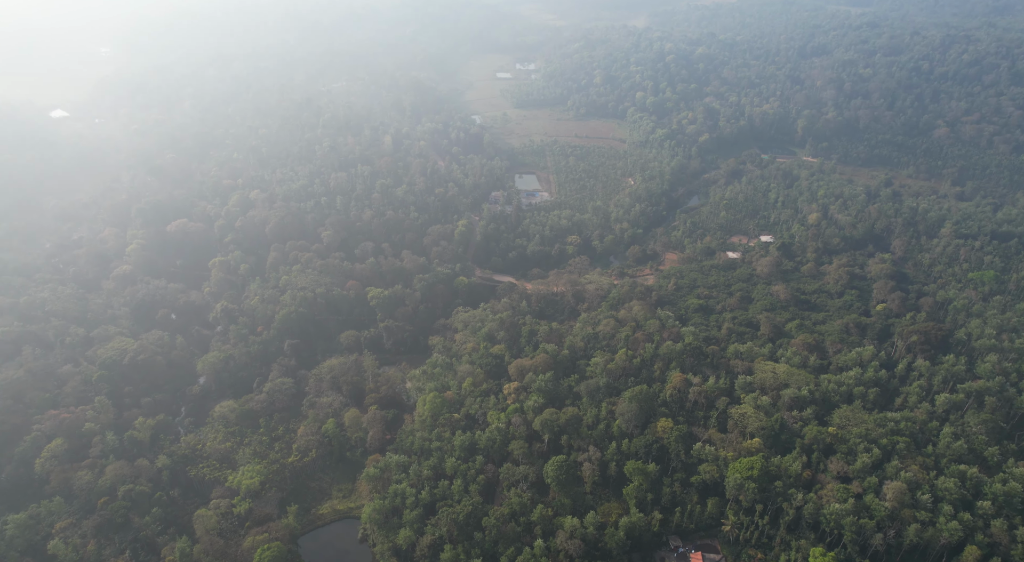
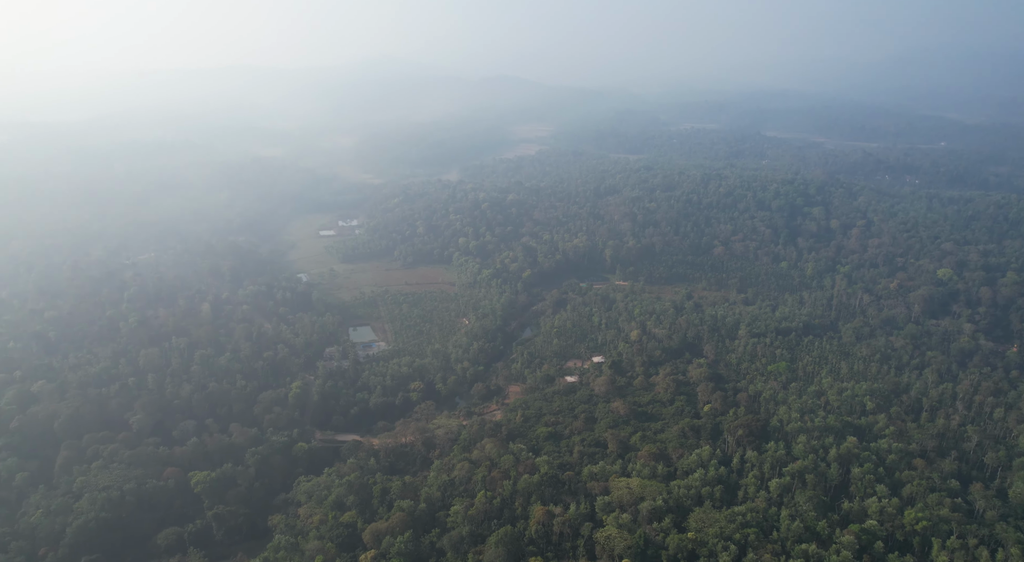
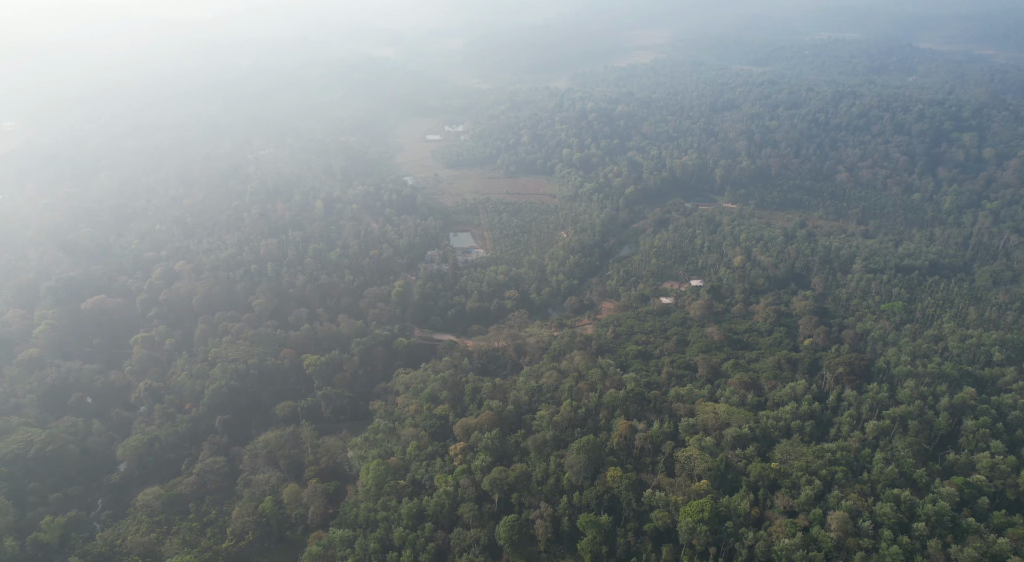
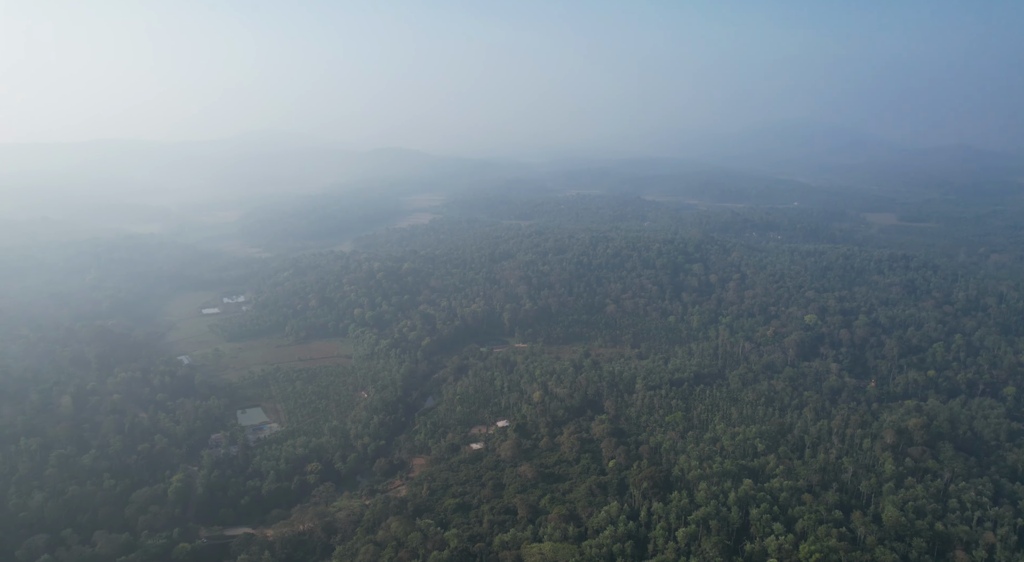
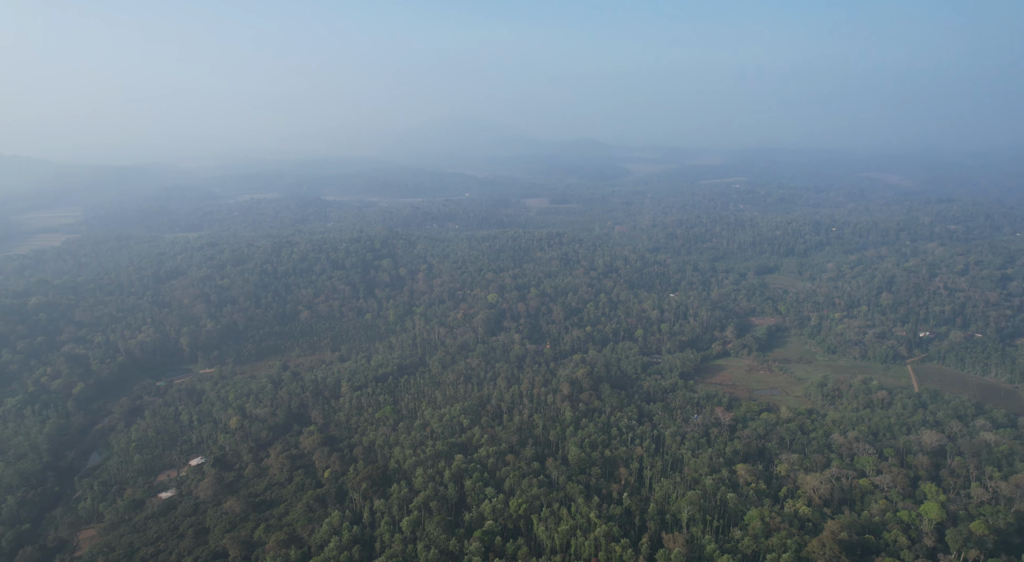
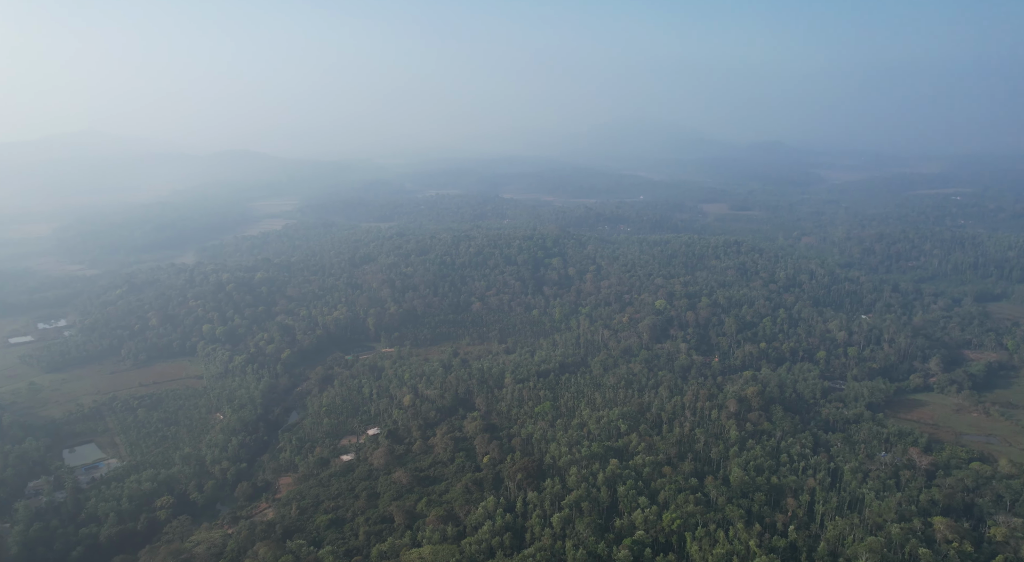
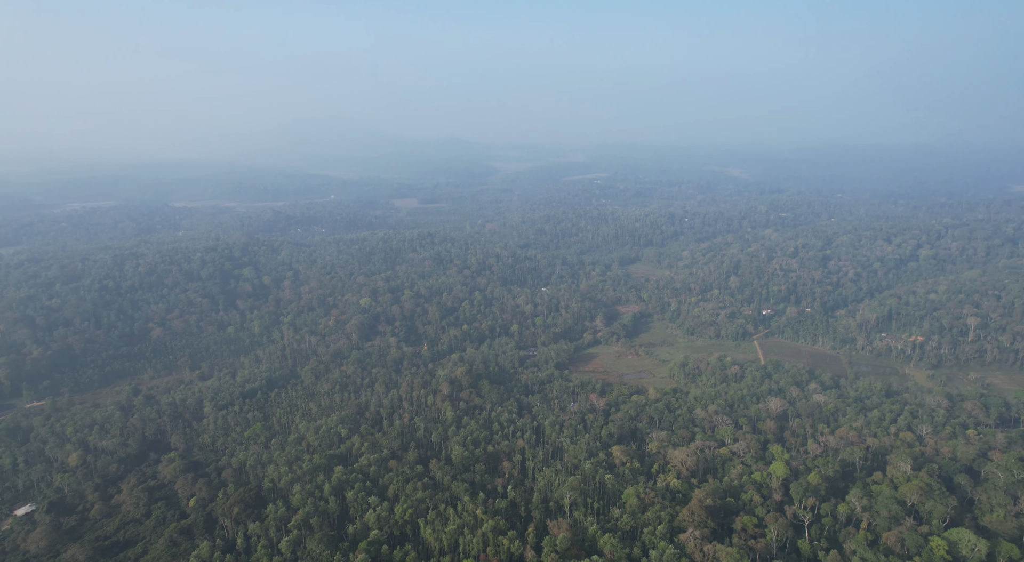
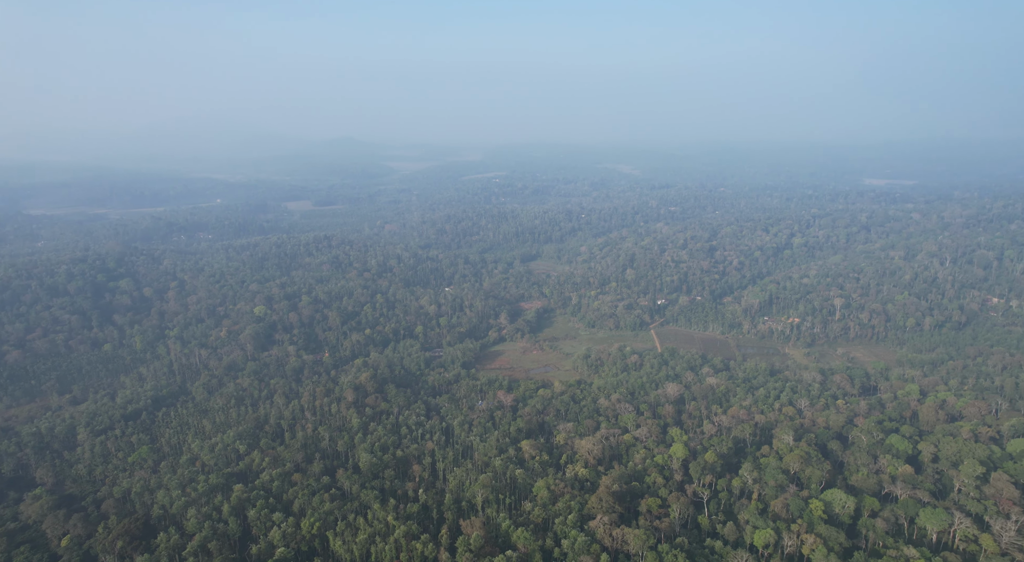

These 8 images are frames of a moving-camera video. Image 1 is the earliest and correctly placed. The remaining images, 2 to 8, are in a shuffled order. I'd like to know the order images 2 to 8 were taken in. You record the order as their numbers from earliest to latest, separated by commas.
3, 2, 4, 6, 5, 7, 8
